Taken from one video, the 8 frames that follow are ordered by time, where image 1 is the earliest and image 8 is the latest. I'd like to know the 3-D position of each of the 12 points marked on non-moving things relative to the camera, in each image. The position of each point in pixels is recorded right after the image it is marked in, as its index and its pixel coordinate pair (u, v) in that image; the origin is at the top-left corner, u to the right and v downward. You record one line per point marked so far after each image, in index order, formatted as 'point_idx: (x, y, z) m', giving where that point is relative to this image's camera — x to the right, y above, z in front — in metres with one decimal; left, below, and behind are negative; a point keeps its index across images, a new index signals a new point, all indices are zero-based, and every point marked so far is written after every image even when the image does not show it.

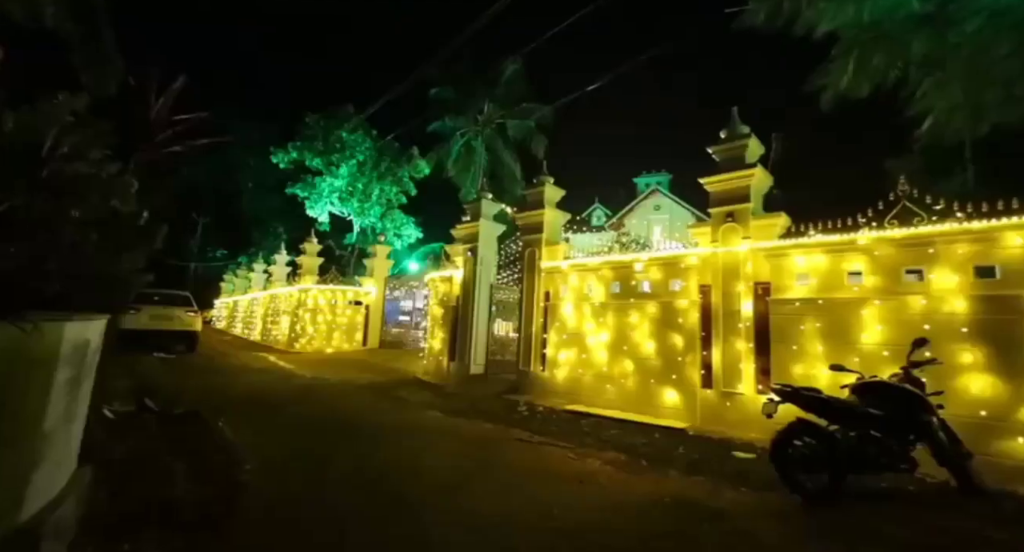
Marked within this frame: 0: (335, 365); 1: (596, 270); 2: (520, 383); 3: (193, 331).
0: (-4.7, -2.3, +11.9) m
1: (+1.4, +0.1, +7.5) m
2: (+0.1, -2.0, +8.3) m
3: (-8.5, -1.5, +12.1) m
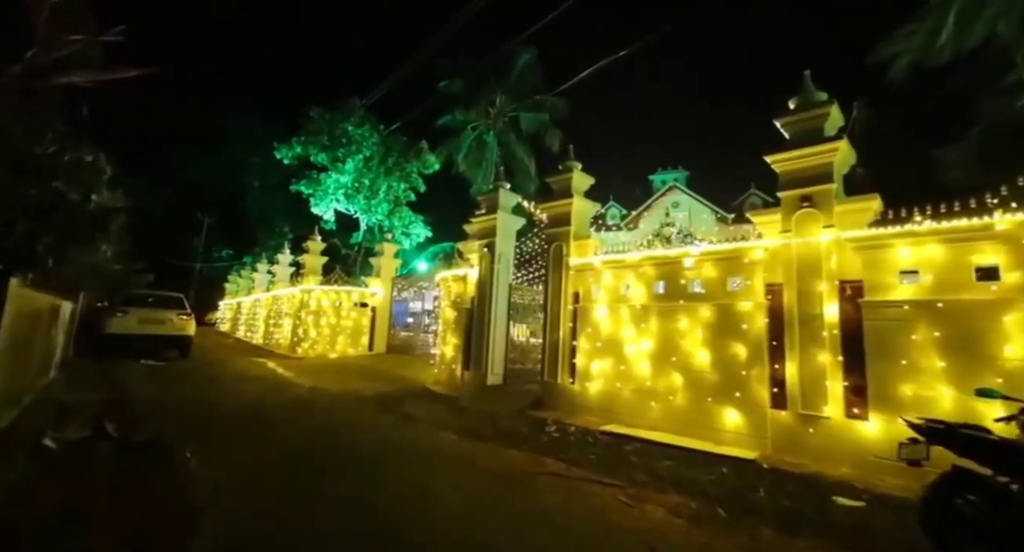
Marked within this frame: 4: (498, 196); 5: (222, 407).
0: (-4.2, -2.3, +11.0) m
1: (+1.7, +0.1, +6.5) m
2: (+0.5, -1.9, +7.3) m
3: (-8.0, -1.5, +11.3) m
4: (-0.3, +1.5, +8.9) m
5: (-4.6, -2.1, +7.1) m
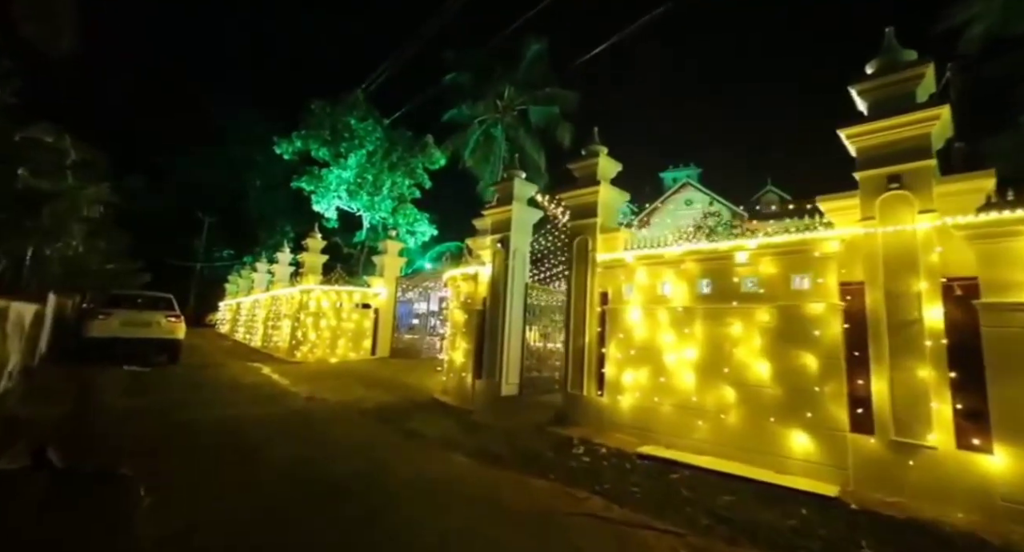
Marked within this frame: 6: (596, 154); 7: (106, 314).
0: (-3.9, -2.3, +10.2) m
1: (+2.0, +0.2, +5.6) m
2: (+0.8, -1.9, +6.4) m
3: (-7.7, -1.5, +10.5) m
4: (0.0, +1.6, +8.1) m
5: (-4.3, -2.0, +6.3) m
6: (+1.3, +1.8, +6.8) m
7: (-8.6, -0.8, +9.7) m
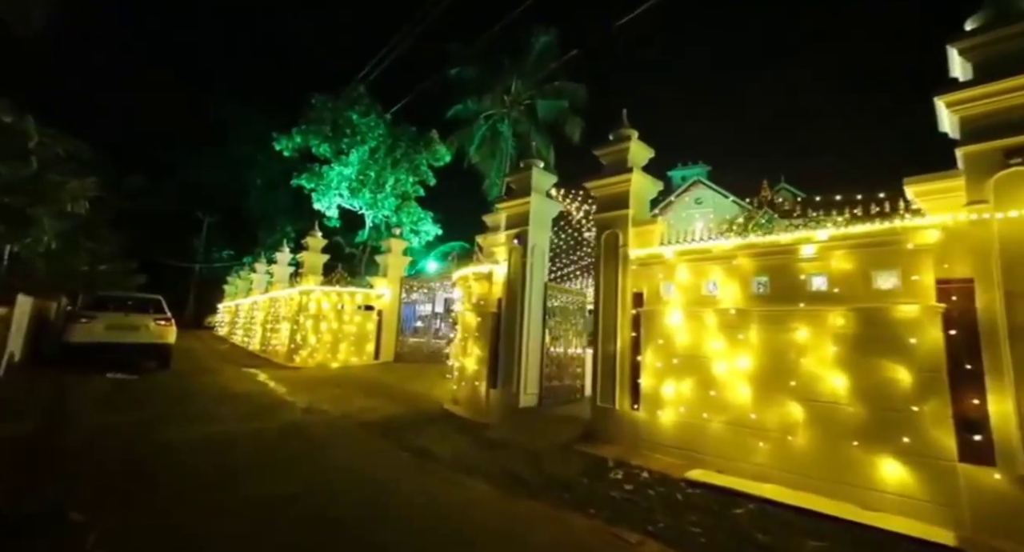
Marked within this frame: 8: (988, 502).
0: (-3.6, -2.3, +9.5) m
1: (+2.3, +0.2, +4.9) m
2: (+1.0, -1.9, +5.7) m
3: (-7.4, -1.5, +9.8) m
4: (+0.3, +1.6, +7.4) m
5: (-4.0, -2.0, +5.6) m
6: (+1.5, +1.8, +6.1) m
7: (-8.4, -0.8, +9.0) m
8: (+3.4, -1.6, +3.2) m
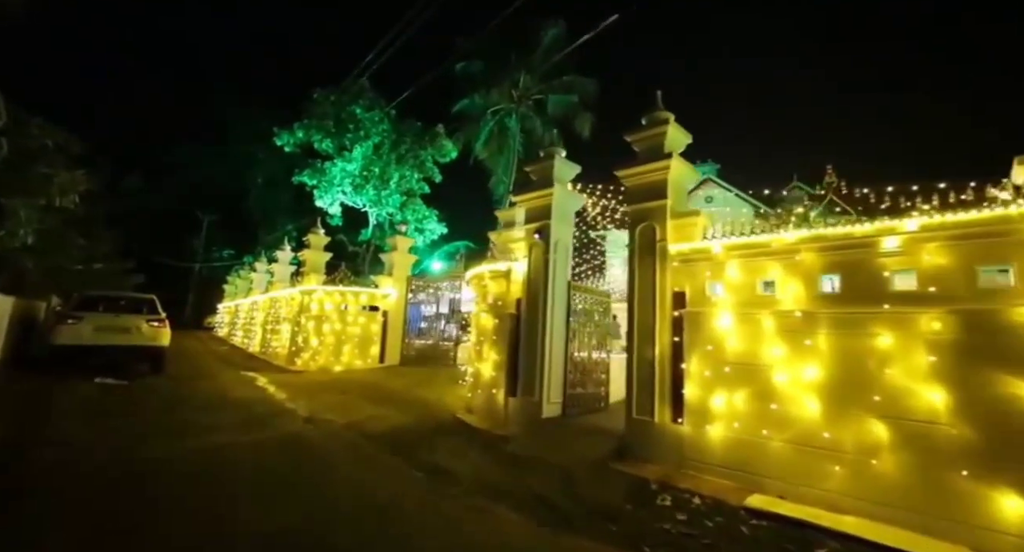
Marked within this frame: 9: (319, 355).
0: (-3.3, -2.3, +8.9) m
1: (+2.6, +0.2, +4.3) m
2: (+1.3, -1.9, +5.1) m
3: (-7.1, -1.4, +9.2) m
4: (+0.6, +1.6, +6.8) m
5: (-3.7, -2.0, +5.0) m
6: (+1.8, +1.9, +5.5) m
7: (-8.1, -0.8, +8.5) m
8: (+3.6, -1.6, +2.6) m
9: (-5.3, -2.2, +12.6) m
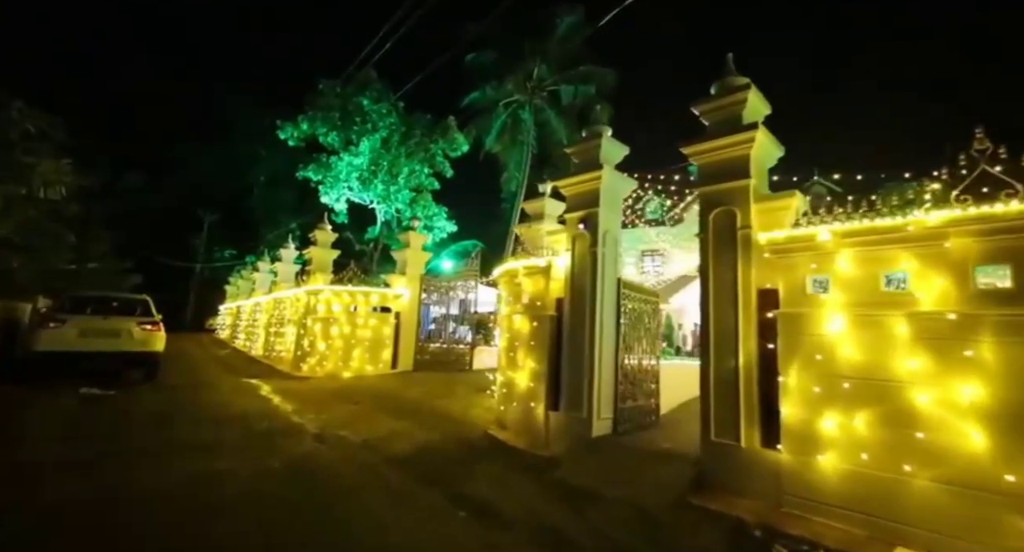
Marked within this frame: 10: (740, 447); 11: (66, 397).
0: (-2.8, -2.3, +8.0) m
1: (+3.1, +0.3, +3.4) m
2: (+1.9, -1.8, +4.2) m
3: (-6.6, -1.4, +8.4) m
4: (+1.1, +1.7, +5.9) m
5: (-3.2, -1.9, +4.2) m
6: (+2.3, +1.9, +4.6) m
7: (-7.5, -0.7, +7.6) m
8: (+4.1, -1.5, +1.7) m
9: (-4.8, -2.2, +11.8) m
10: (+2.1, -1.5, +4.1) m
11: (-7.0, -1.9, +7.1) m
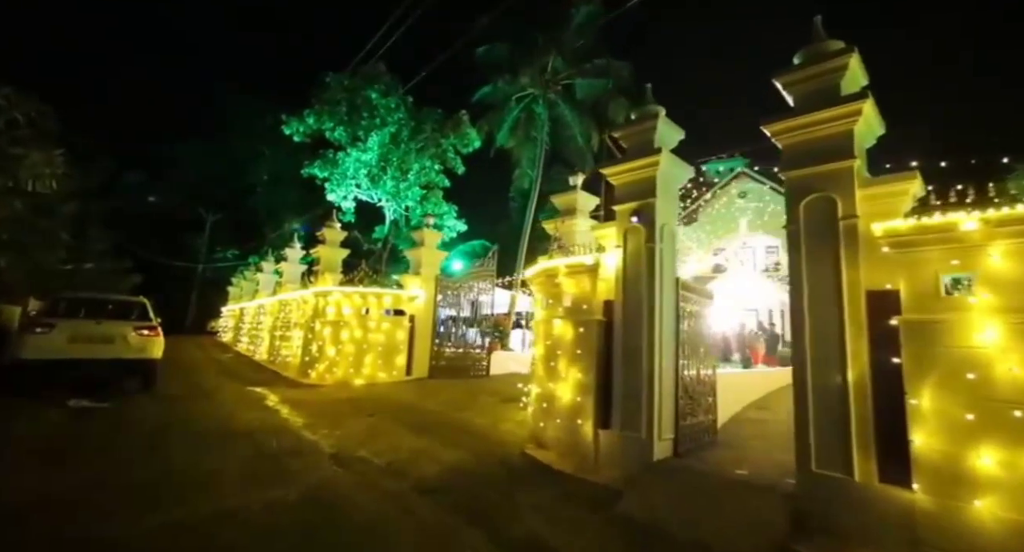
0: (-2.3, -2.3, +7.3) m
1: (+3.6, +0.3, +2.7) m
2: (+2.3, -1.8, +3.5) m
3: (-6.1, -1.4, +7.7) m
4: (+1.6, +1.7, +5.2) m
5: (-2.7, -1.9, +3.5) m
6: (+2.8, +1.9, +3.9) m
7: (-7.0, -0.7, +6.9) m
8: (+4.6, -1.5, +1.0) m
9: (-4.3, -2.2, +11.1) m
10: (+2.6, -1.5, +3.4) m
11: (-6.5, -1.9, +6.4) m
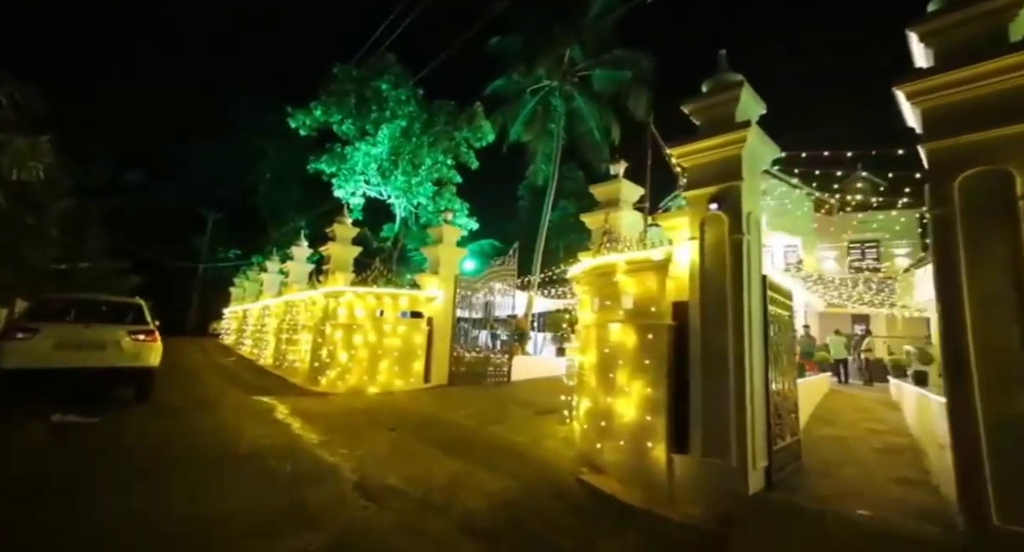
0: (-1.7, -2.2, +6.5) m
1: (+4.1, +0.3, +1.9) m
2: (+2.9, -1.8, +2.7) m
3: (-5.5, -1.4, +6.9) m
4: (+2.1, +1.7, +4.4) m
5: (-2.2, -1.9, +2.7) m
6: (+3.4, +2.0, +3.1) m
7: (-6.5, -0.7, +6.2) m
8: (+5.2, -1.4, +0.2) m
9: (-3.7, -2.2, +10.3) m
10: (+3.1, -1.5, +2.6) m
11: (-5.9, -1.9, +5.7) m
